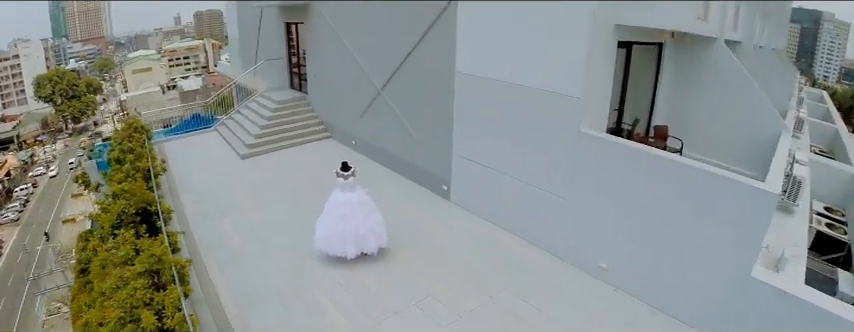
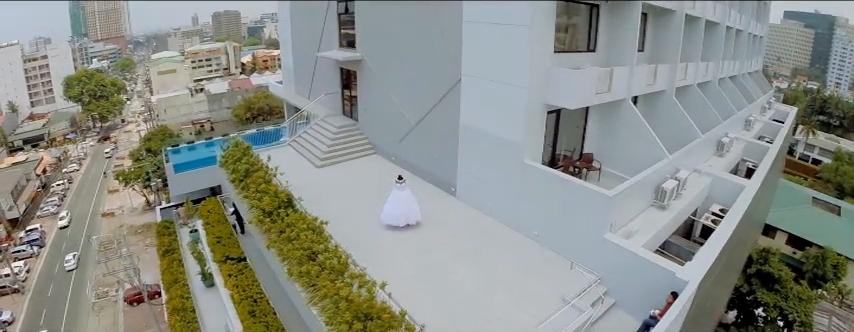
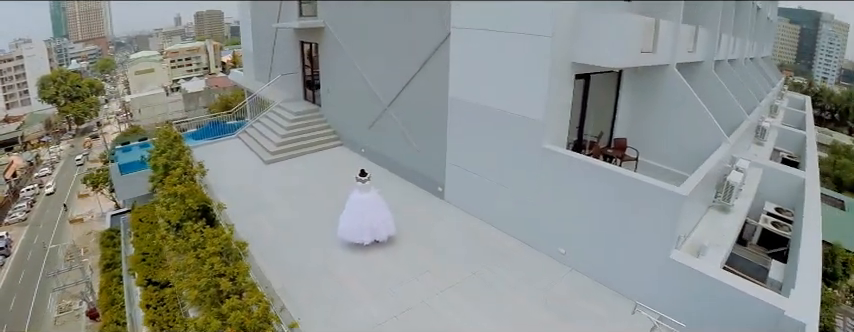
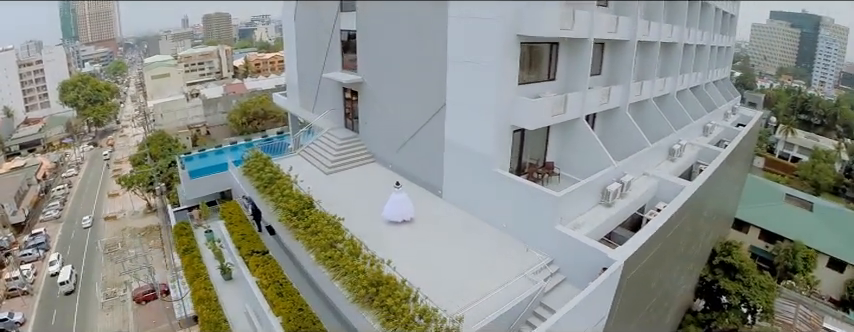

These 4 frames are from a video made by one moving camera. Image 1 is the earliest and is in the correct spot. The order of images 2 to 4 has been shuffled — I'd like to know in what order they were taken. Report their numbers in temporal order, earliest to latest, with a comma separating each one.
3, 2, 4
